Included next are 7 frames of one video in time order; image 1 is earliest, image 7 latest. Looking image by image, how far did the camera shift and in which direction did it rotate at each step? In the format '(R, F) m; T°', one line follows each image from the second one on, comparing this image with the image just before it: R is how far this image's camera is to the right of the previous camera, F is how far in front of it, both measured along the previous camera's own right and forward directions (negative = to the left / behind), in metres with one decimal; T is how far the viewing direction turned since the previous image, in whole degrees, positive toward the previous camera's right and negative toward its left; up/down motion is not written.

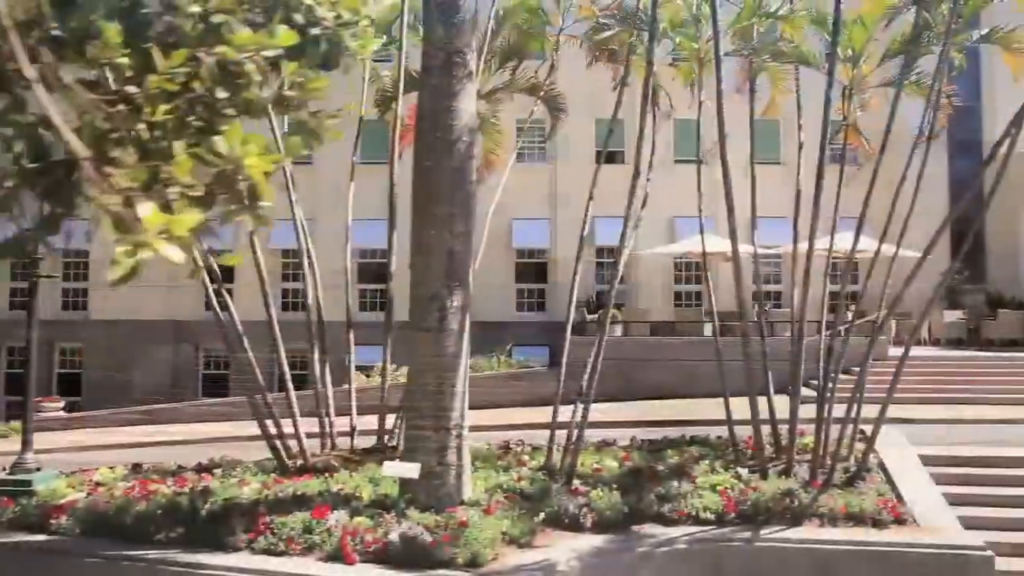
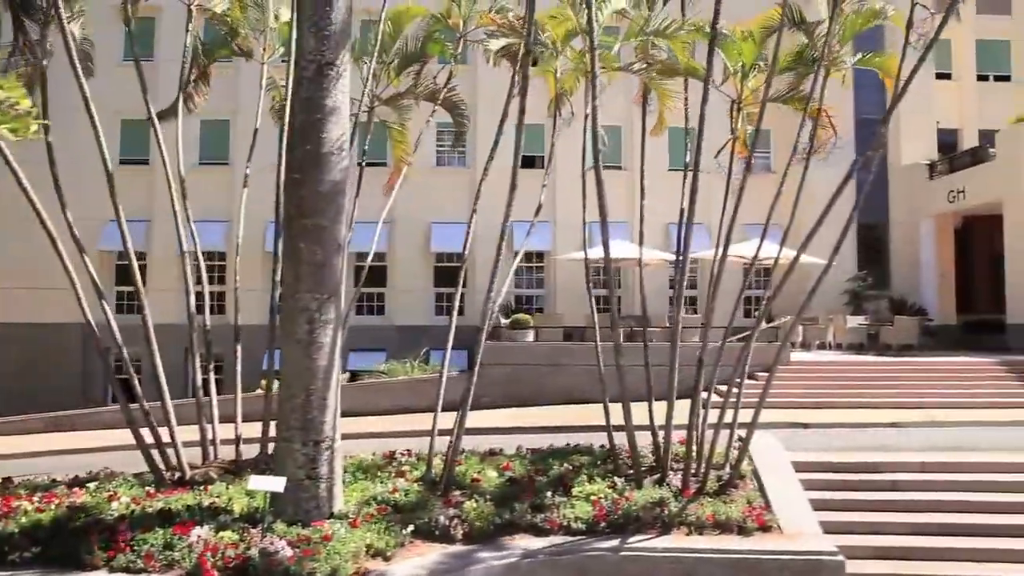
(+0.4, 0.0) m; +4°
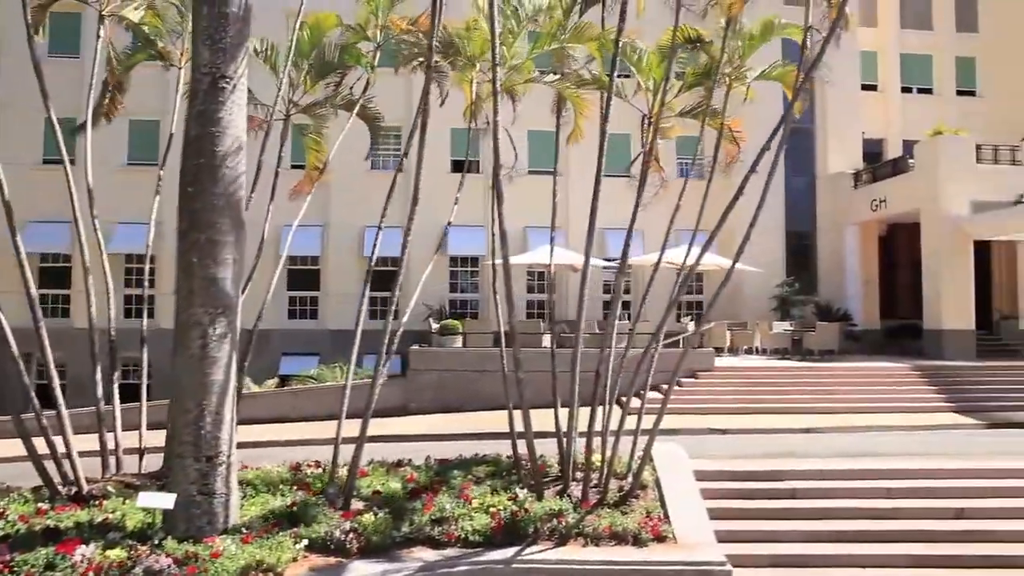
(+0.3, -0.1) m; +4°
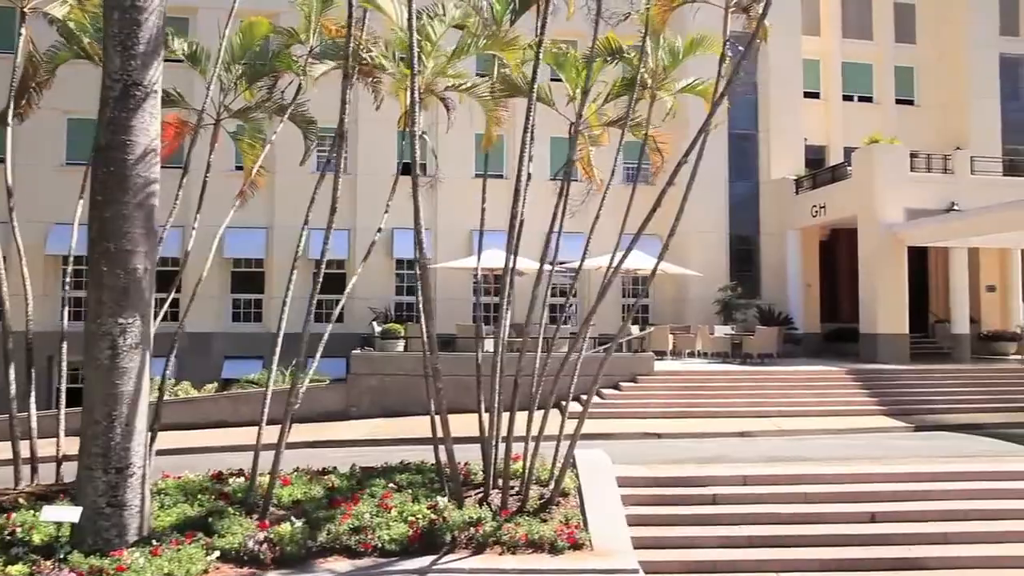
(+0.2, 0.0) m; +3°
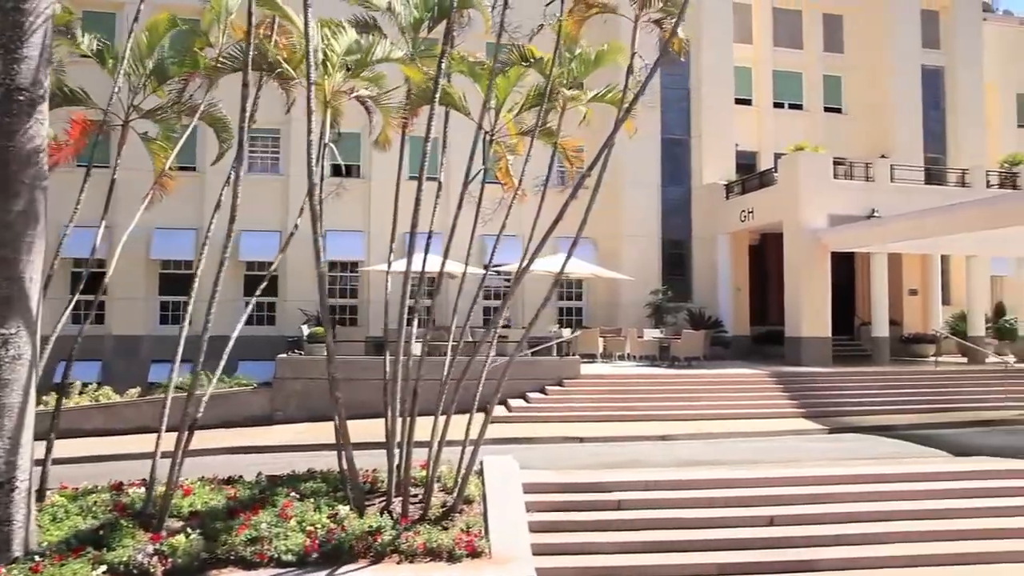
(+0.3, 0.0) m; +4°
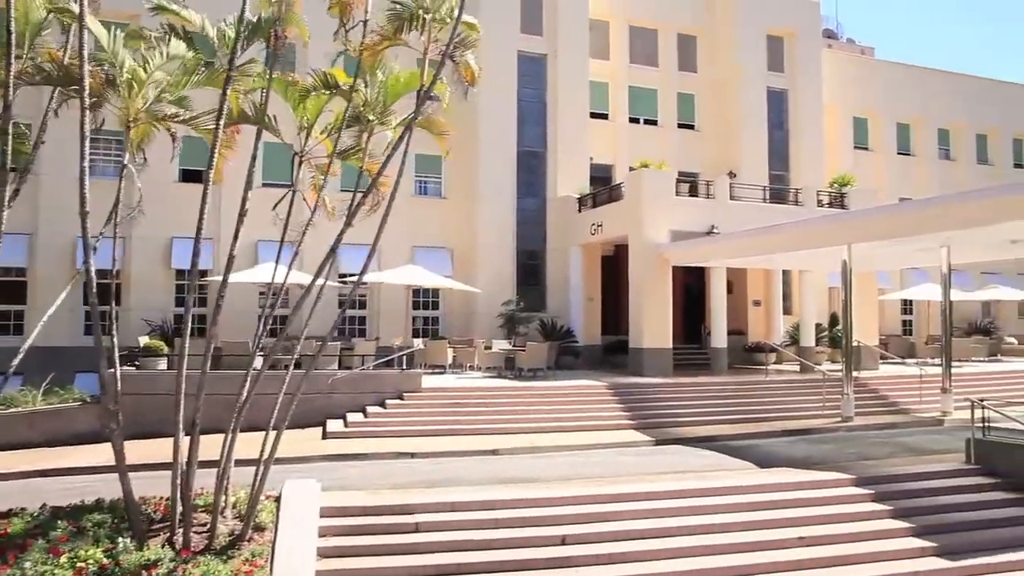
(+0.6, -0.2) m; +8°
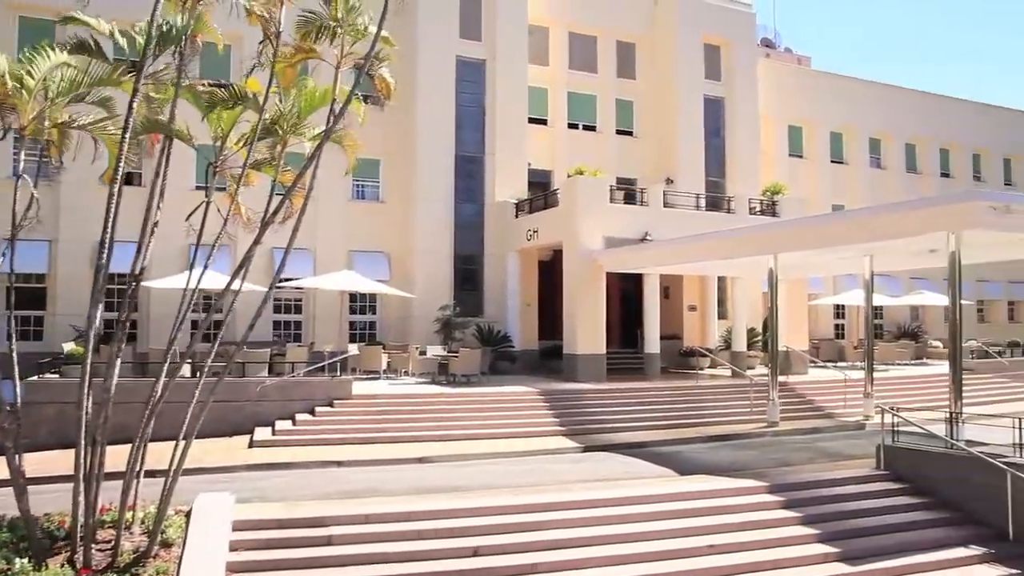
(+0.2, -0.1) m; +3°
